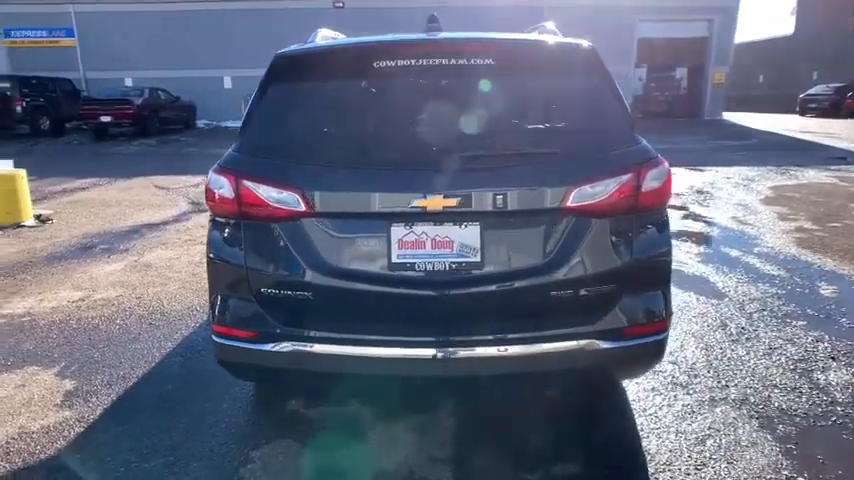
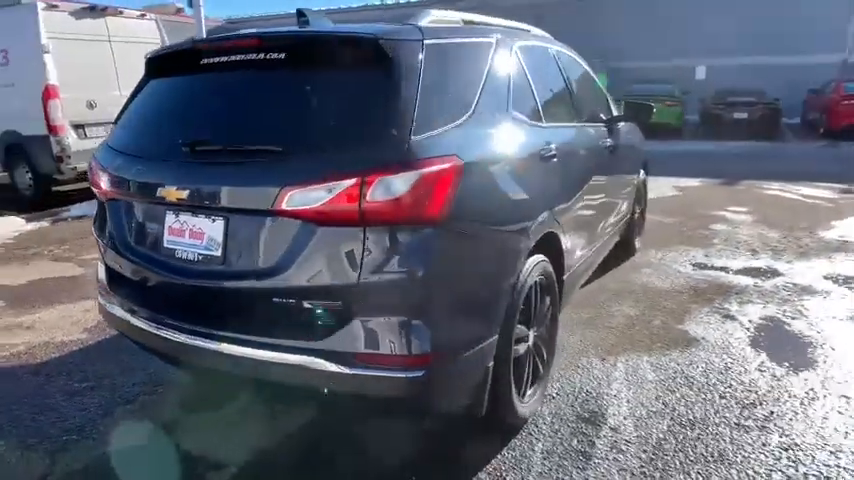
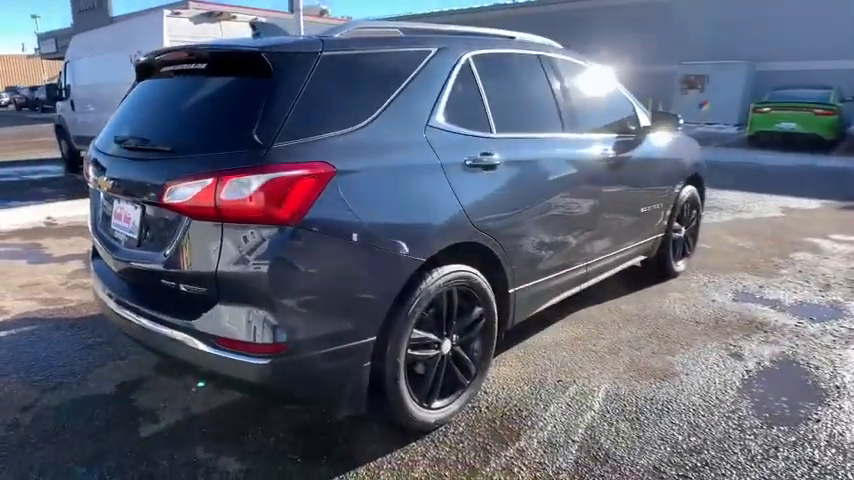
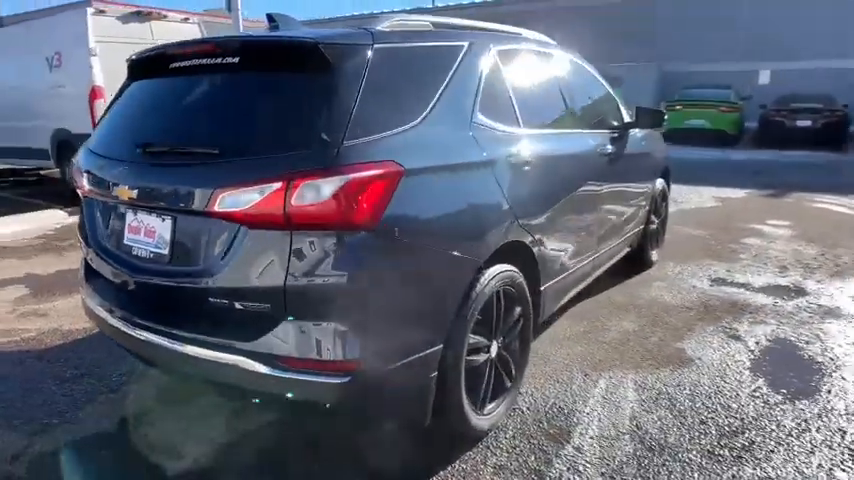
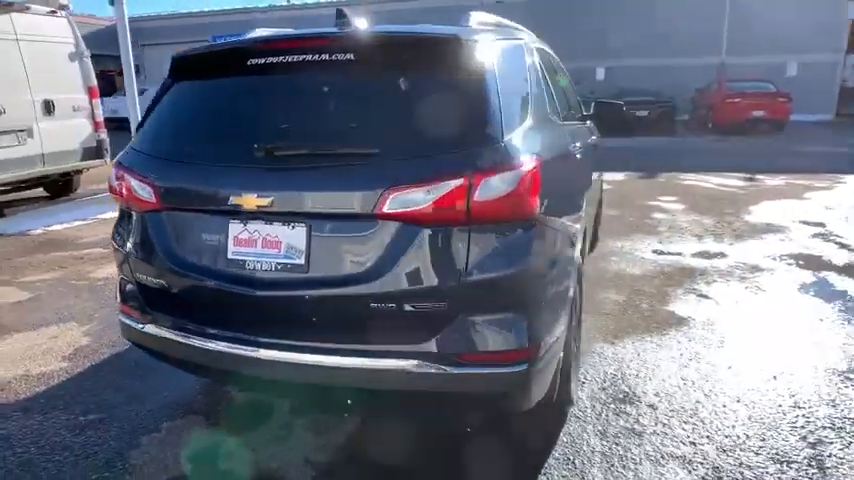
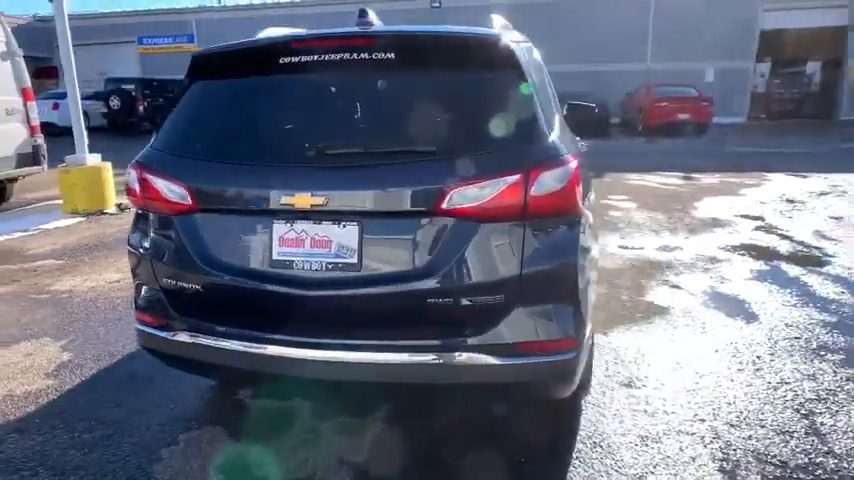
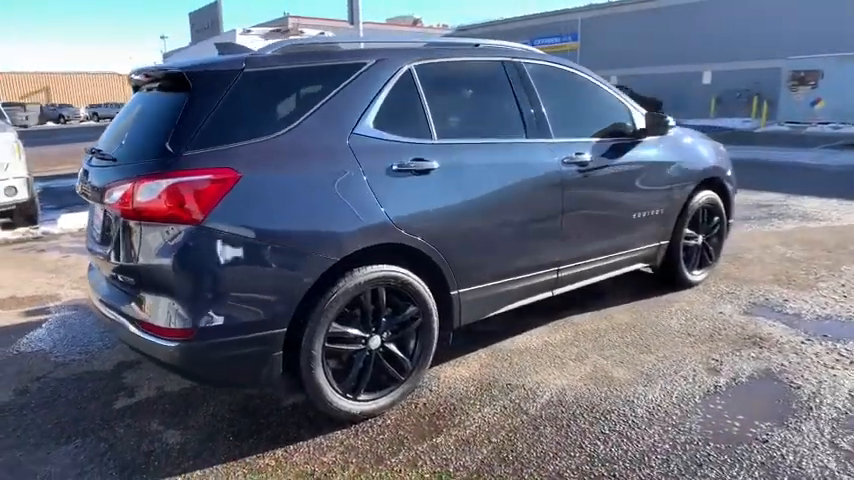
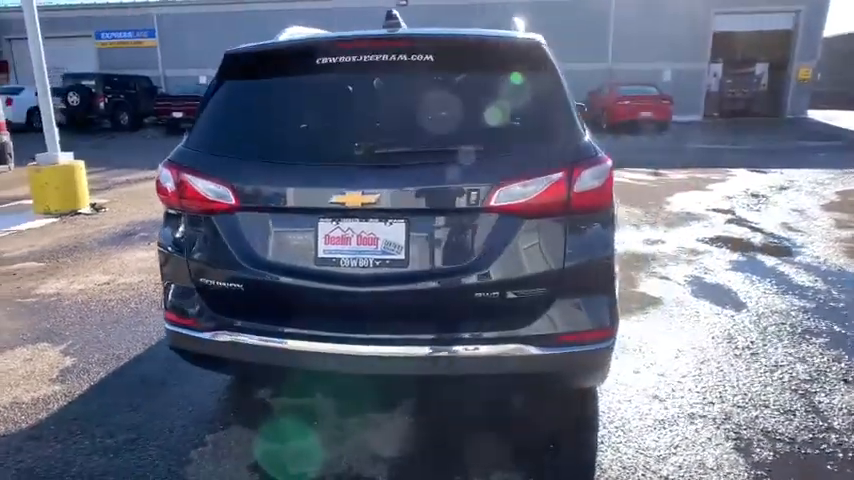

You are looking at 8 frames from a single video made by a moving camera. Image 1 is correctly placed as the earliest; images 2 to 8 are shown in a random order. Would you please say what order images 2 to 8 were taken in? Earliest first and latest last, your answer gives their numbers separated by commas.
8, 6, 5, 2, 4, 3, 7
